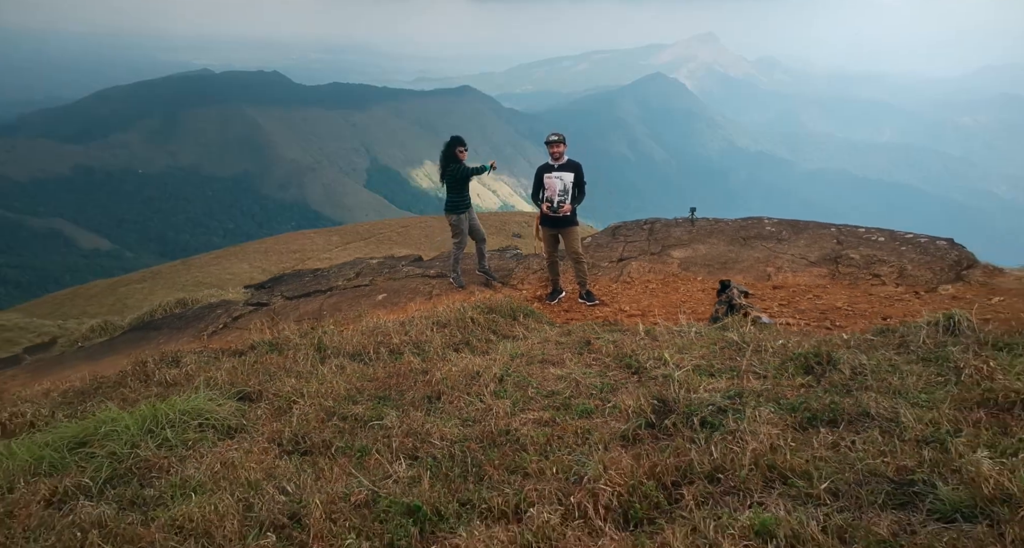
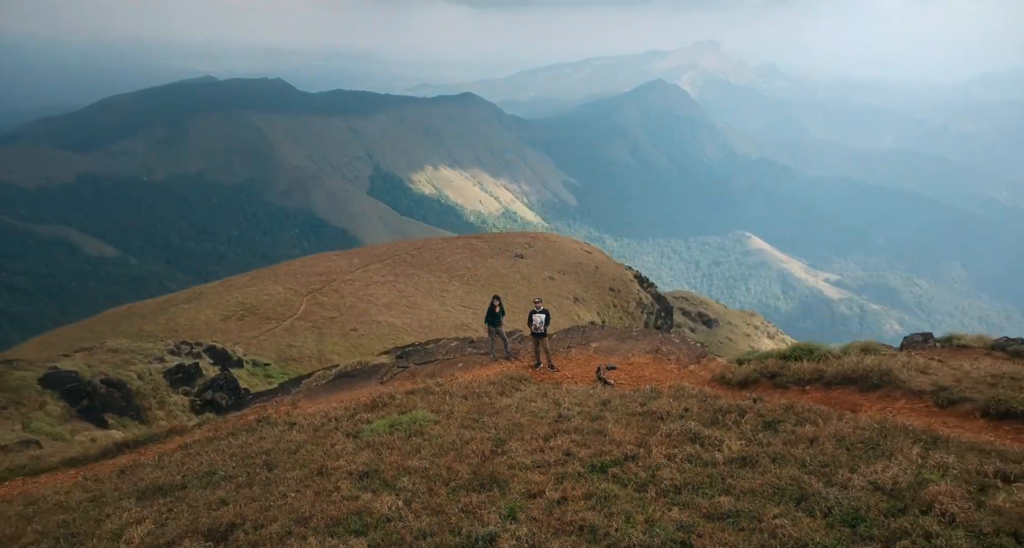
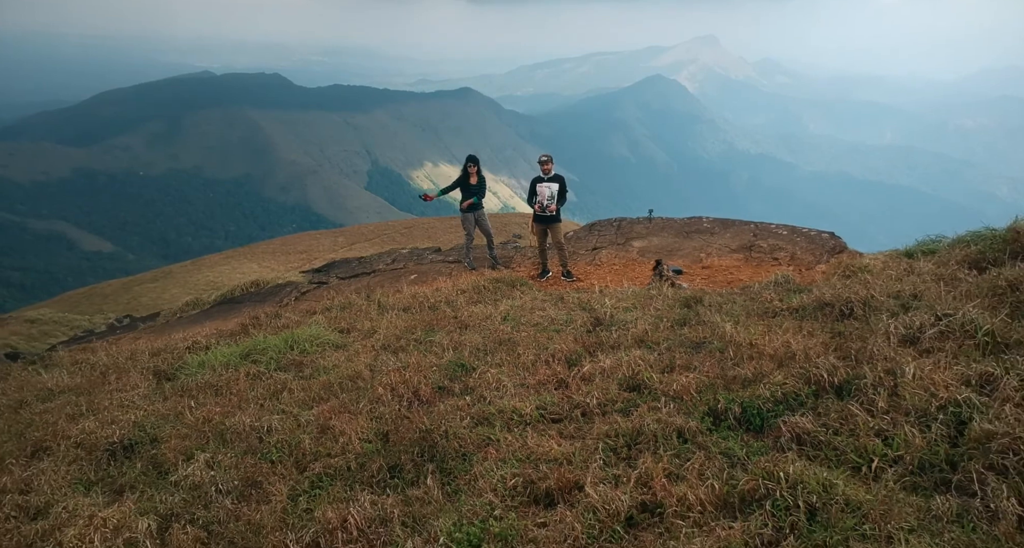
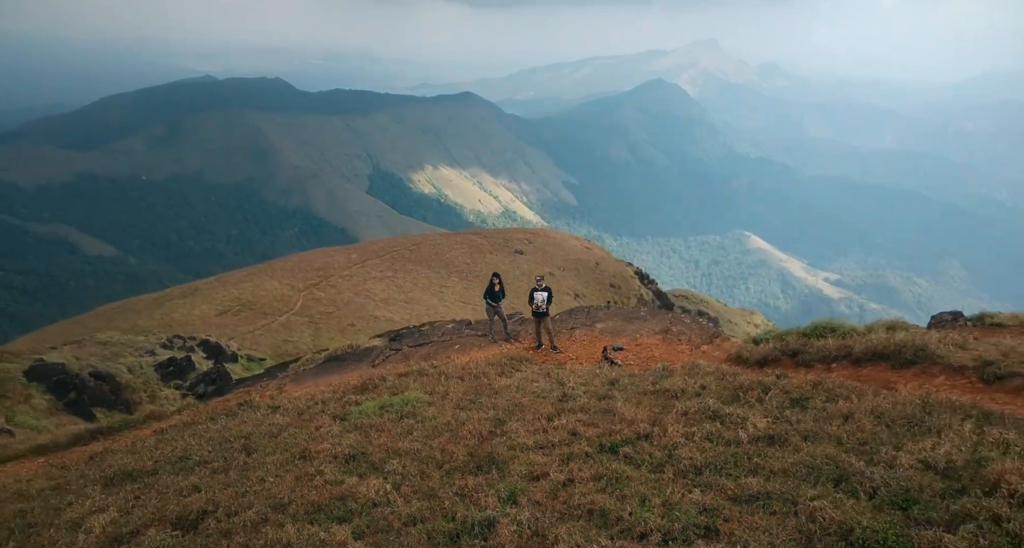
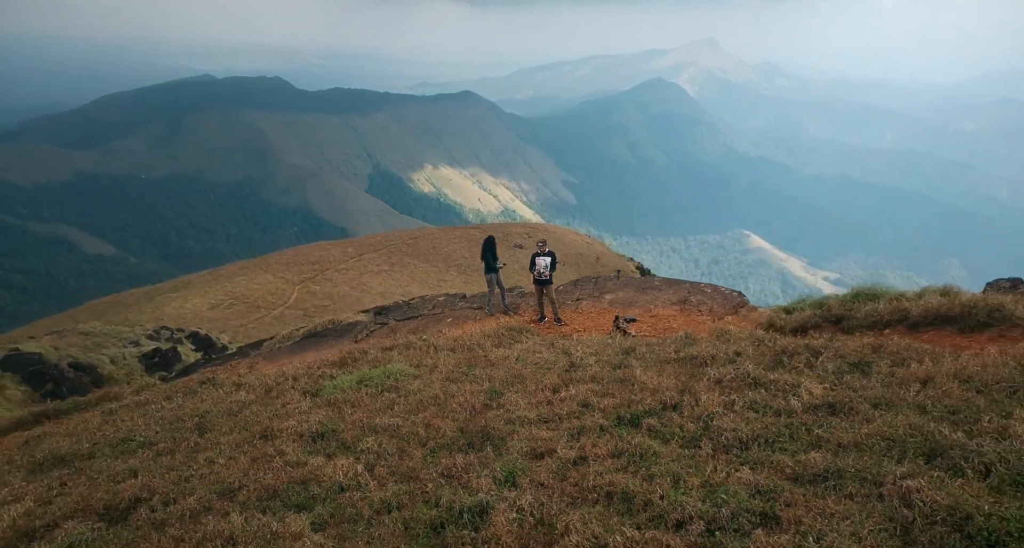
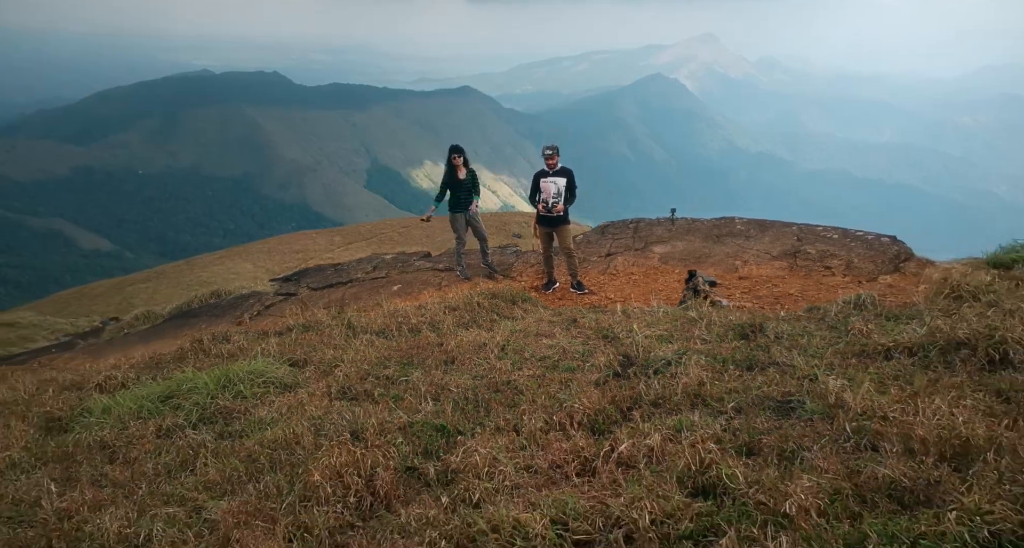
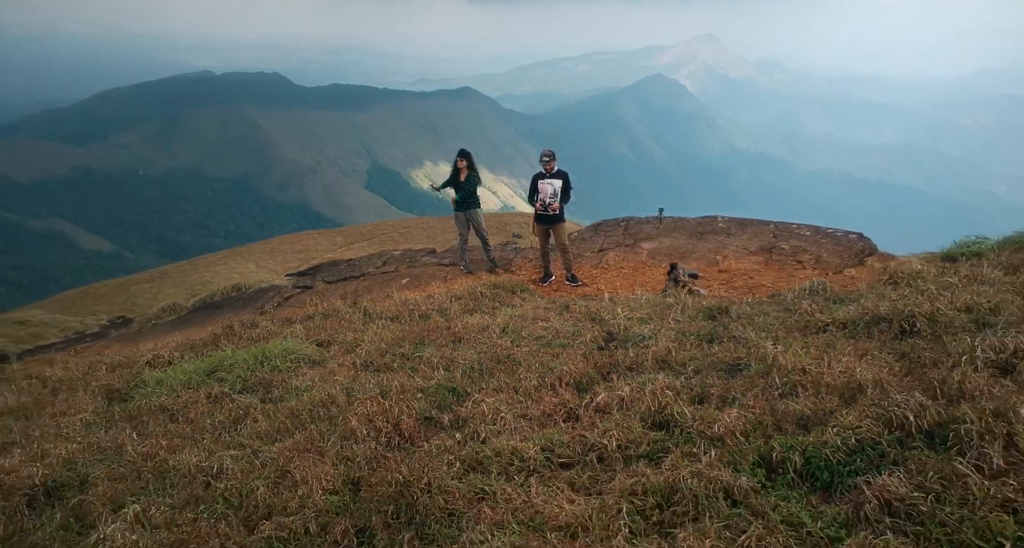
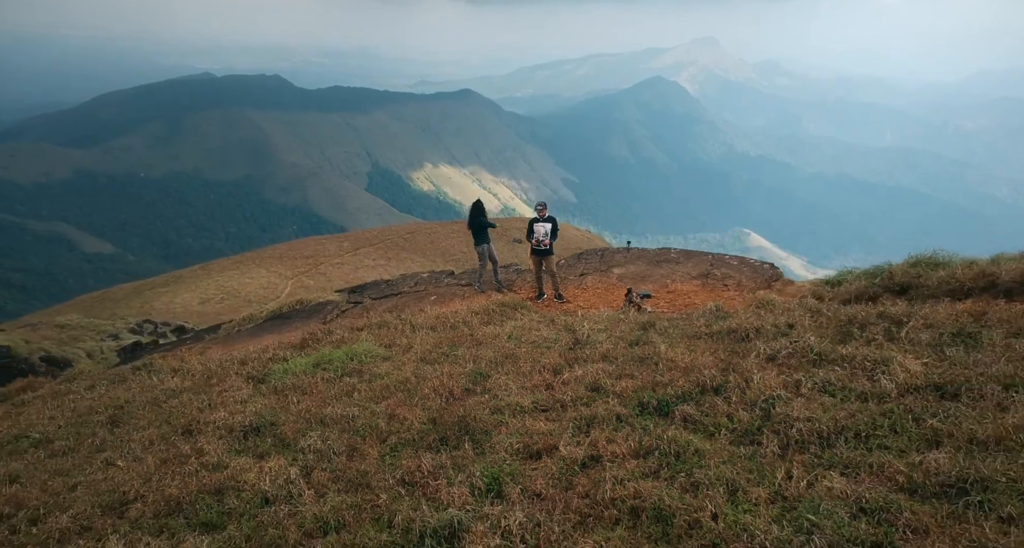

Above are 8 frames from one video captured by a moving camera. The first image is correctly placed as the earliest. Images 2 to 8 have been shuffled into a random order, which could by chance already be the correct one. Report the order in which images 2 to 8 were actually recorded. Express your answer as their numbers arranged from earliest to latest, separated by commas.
6, 7, 3, 8, 5, 4, 2
